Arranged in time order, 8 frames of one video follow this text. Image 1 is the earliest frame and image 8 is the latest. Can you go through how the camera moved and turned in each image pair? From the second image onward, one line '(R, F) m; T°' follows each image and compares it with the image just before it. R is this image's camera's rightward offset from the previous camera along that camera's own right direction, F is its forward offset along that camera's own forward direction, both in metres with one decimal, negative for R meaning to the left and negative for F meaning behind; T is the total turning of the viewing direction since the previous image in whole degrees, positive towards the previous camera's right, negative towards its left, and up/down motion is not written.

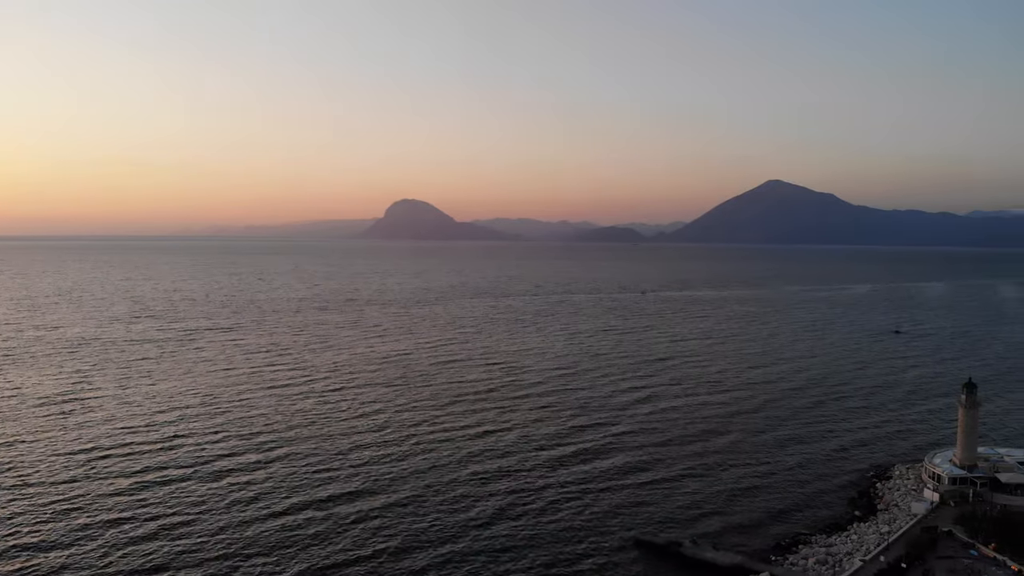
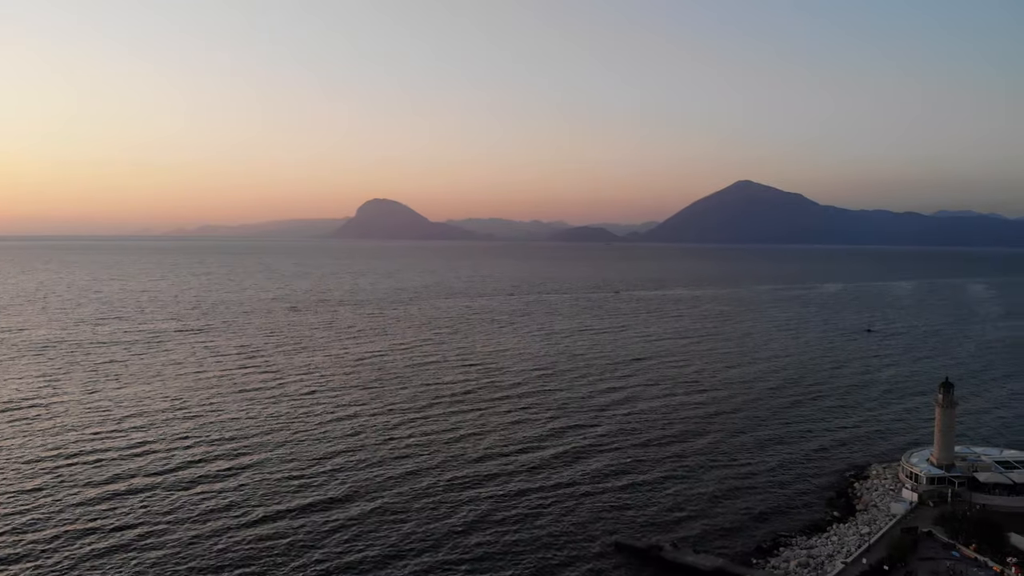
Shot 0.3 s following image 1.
(+4.0, -4.9) m; -19°
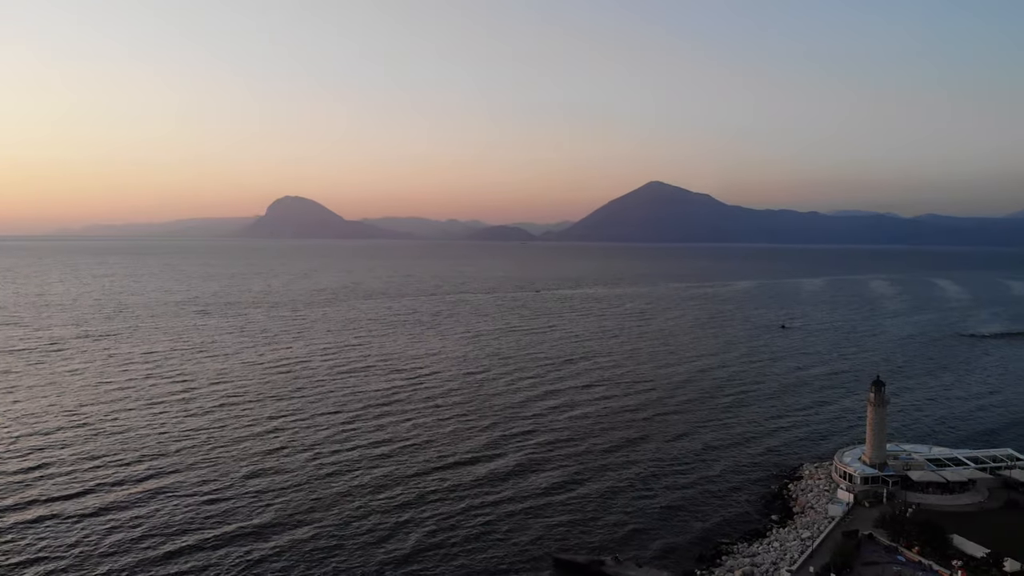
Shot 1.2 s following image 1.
(-0.6, +1.9) m; +5°
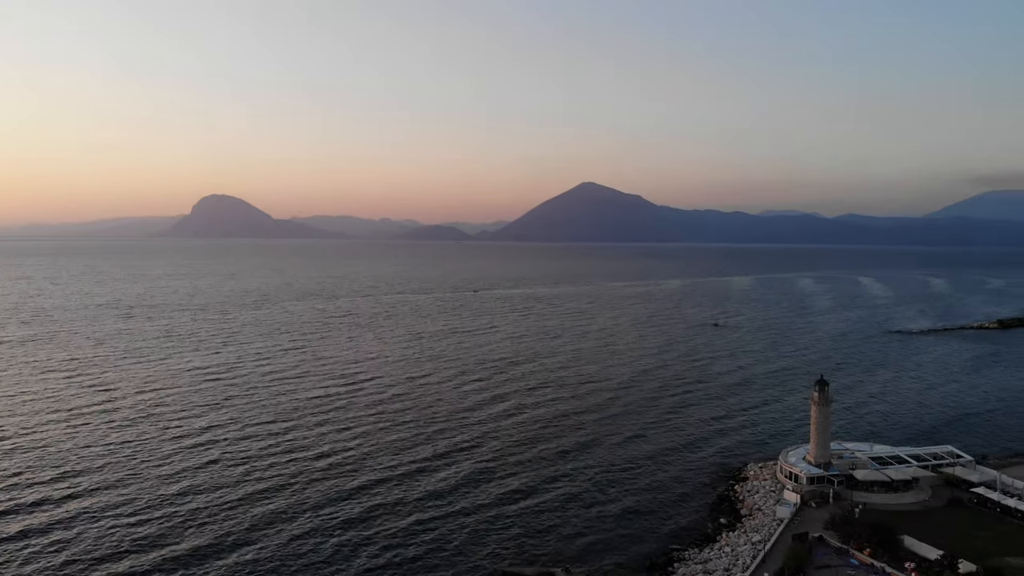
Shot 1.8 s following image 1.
(-0.4, +1.3) m; +4°
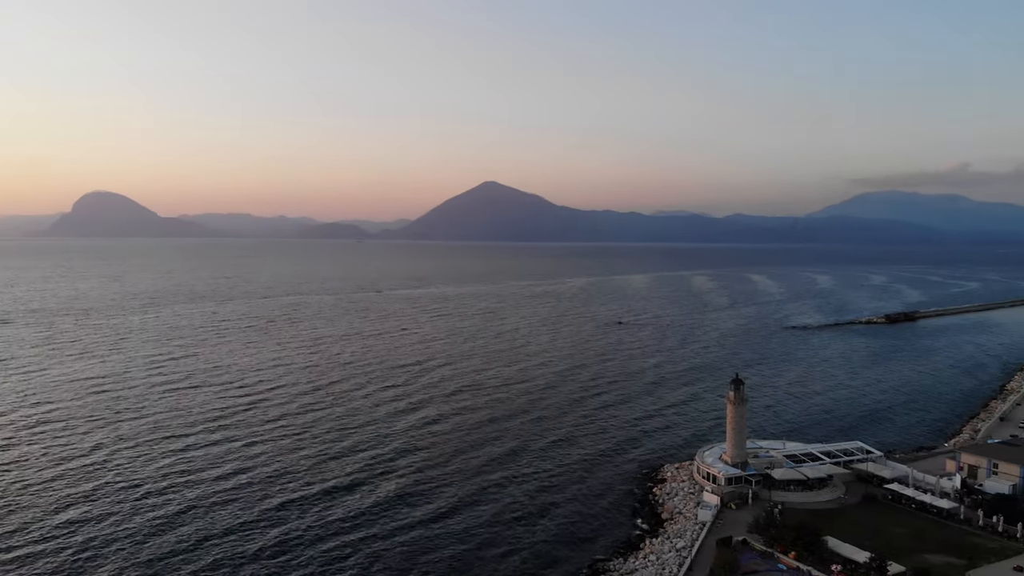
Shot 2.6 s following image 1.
(-0.5, +1.9) m; +5°
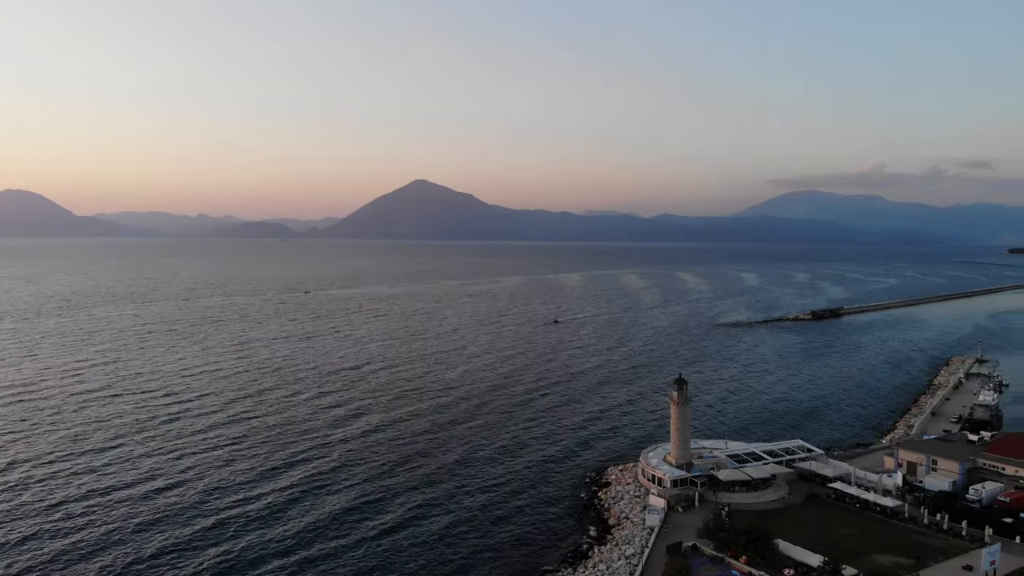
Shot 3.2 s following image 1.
(-0.4, +1.4) m; +4°
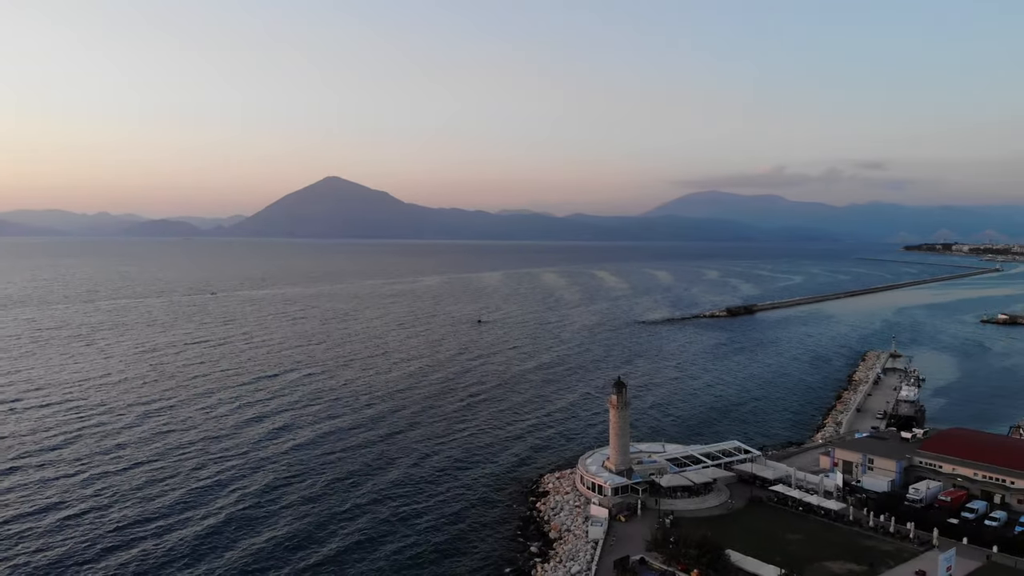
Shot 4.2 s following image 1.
(-0.6, +2.4) m; +4°
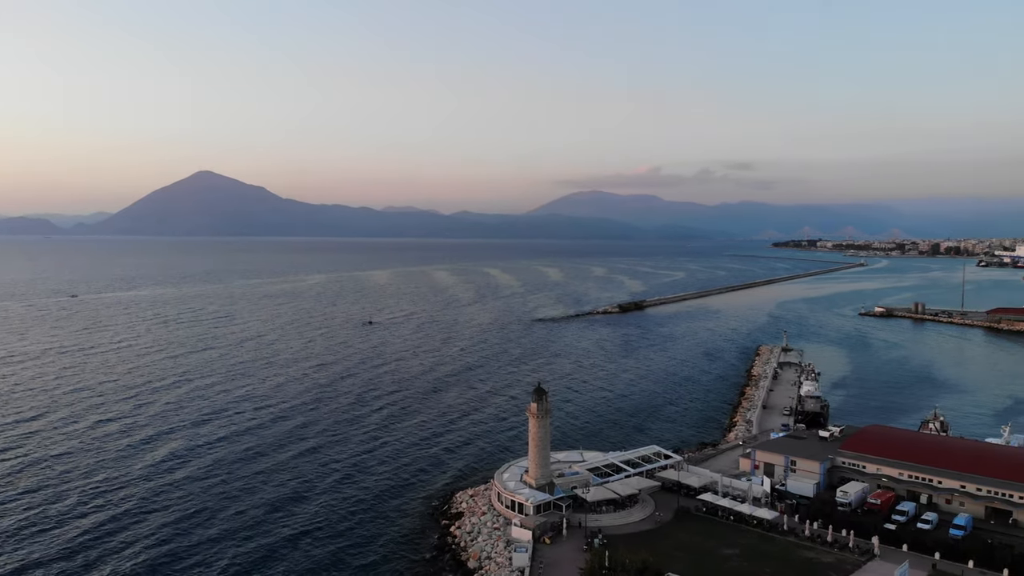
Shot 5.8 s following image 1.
(-0.7, +3.9) m; +6°
